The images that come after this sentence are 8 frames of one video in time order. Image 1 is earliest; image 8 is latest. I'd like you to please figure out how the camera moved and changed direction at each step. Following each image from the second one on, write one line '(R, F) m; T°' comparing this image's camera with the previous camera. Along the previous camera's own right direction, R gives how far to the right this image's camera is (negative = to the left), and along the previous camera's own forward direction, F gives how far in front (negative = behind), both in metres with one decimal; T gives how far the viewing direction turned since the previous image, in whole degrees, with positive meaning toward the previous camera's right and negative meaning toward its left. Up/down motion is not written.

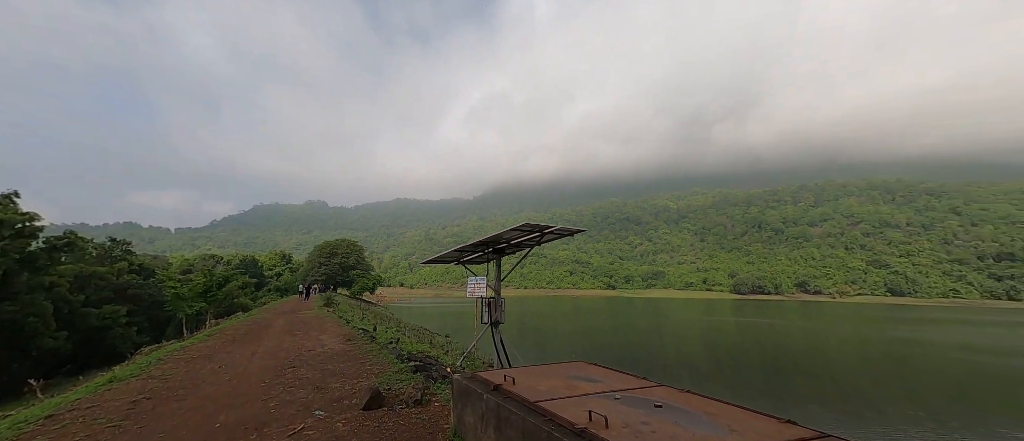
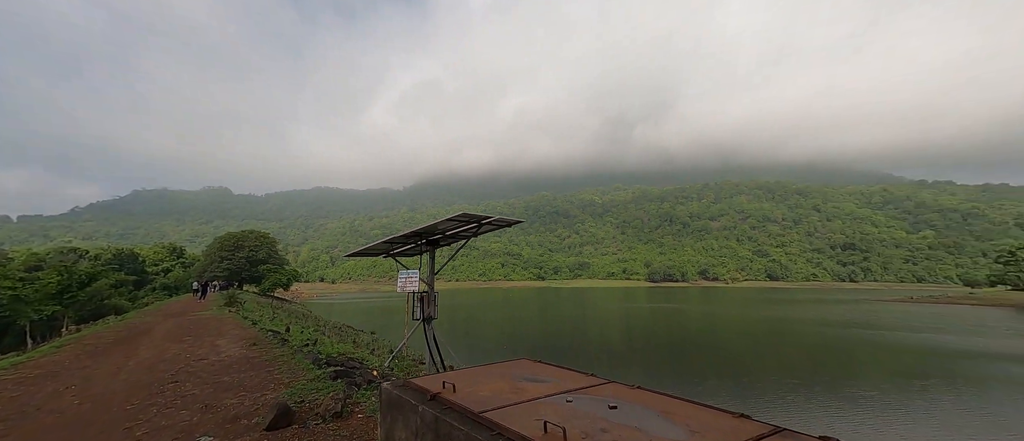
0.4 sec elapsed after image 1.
(+0.3, +0.5) m; +10°
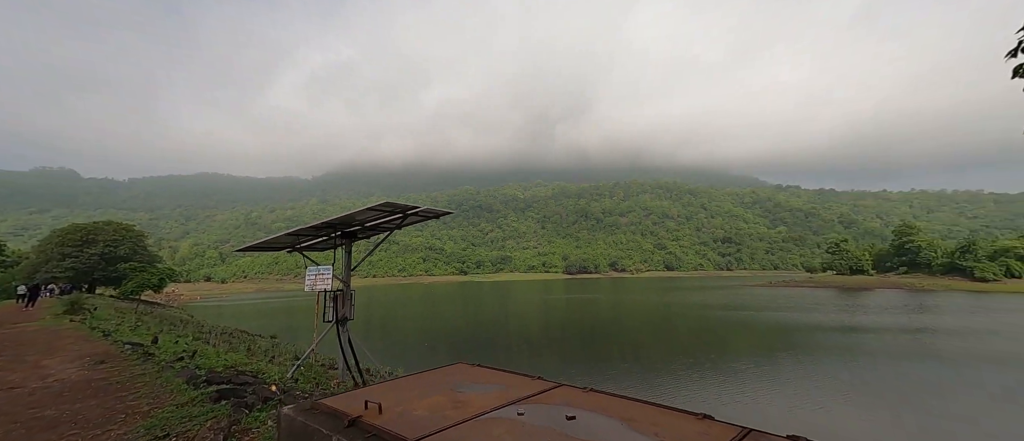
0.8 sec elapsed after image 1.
(-0.4, +1.5) m; +11°
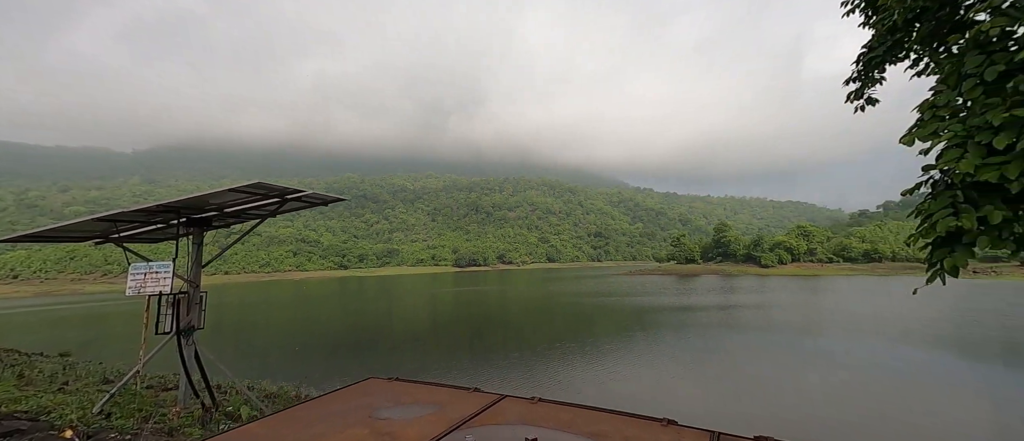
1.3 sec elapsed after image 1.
(-0.4, +1.0) m; +16°
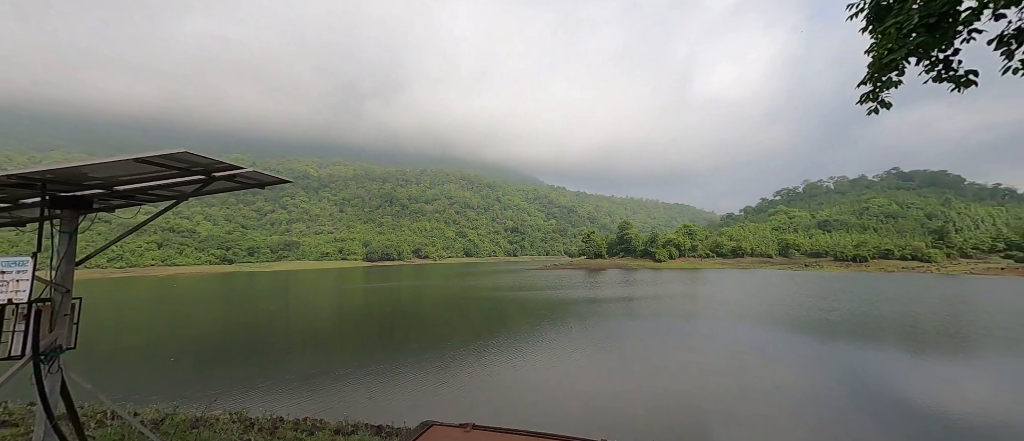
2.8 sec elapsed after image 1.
(-0.6, +0.5) m; +12°
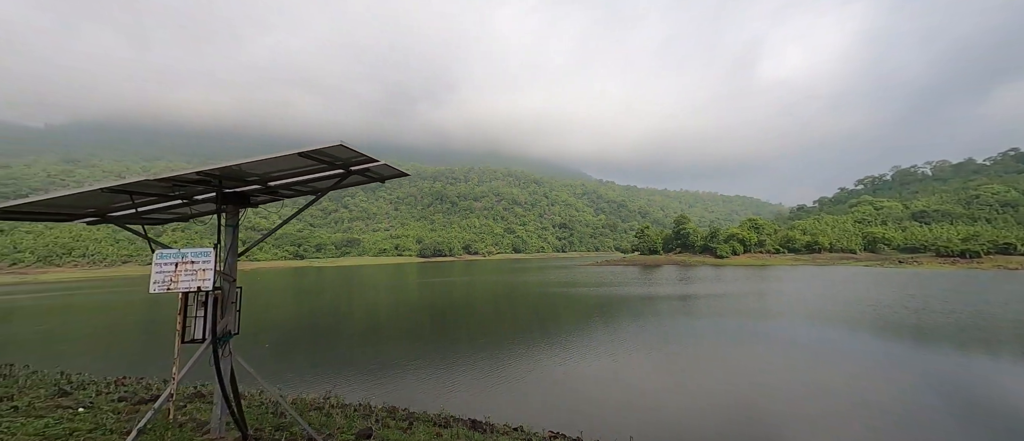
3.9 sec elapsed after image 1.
(-0.5, -0.1) m; -7°
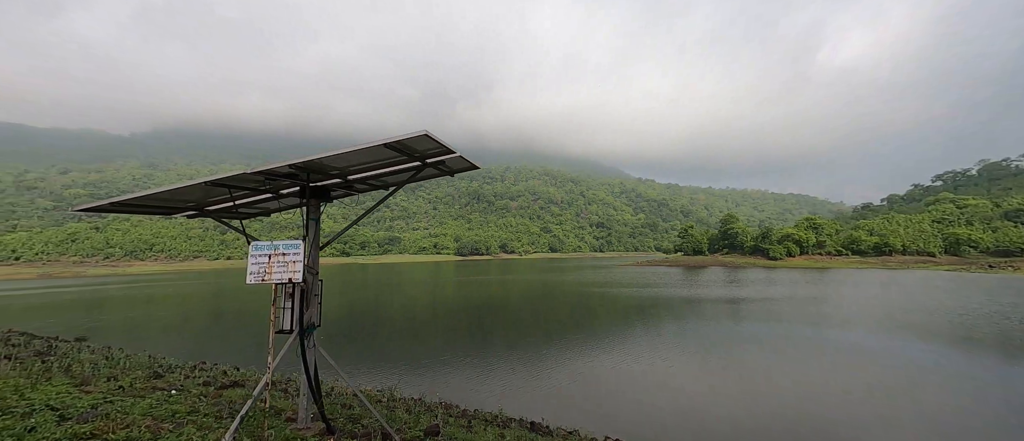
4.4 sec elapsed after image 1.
(-0.5, +0.2) m; -5°
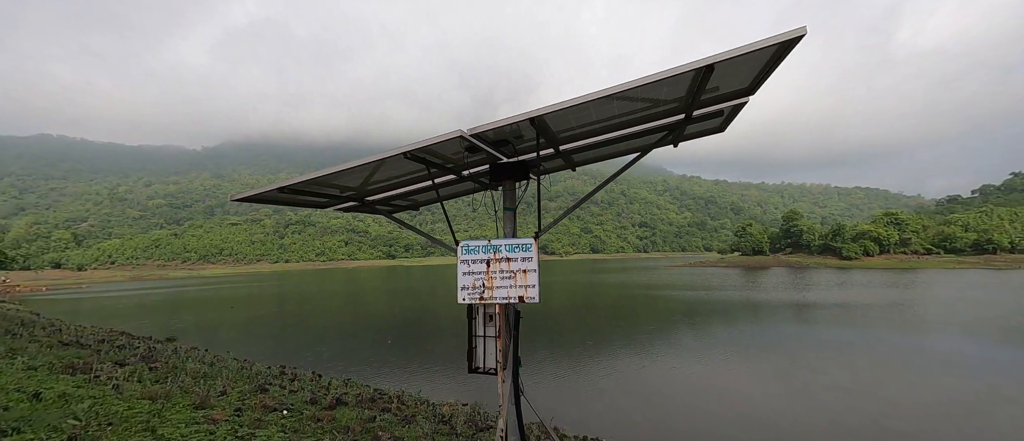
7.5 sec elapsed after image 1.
(-1.4, +1.1) m; -5°
